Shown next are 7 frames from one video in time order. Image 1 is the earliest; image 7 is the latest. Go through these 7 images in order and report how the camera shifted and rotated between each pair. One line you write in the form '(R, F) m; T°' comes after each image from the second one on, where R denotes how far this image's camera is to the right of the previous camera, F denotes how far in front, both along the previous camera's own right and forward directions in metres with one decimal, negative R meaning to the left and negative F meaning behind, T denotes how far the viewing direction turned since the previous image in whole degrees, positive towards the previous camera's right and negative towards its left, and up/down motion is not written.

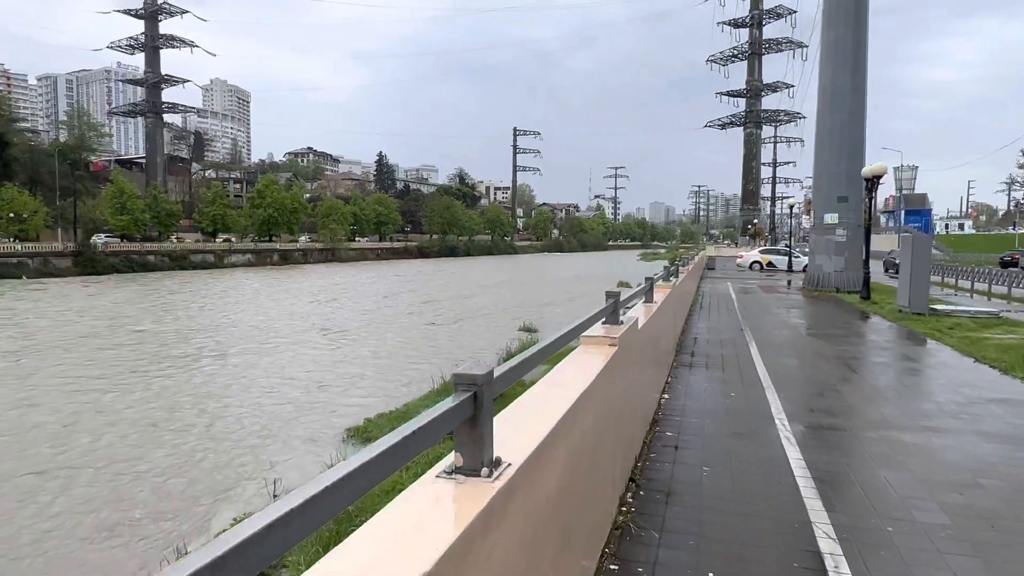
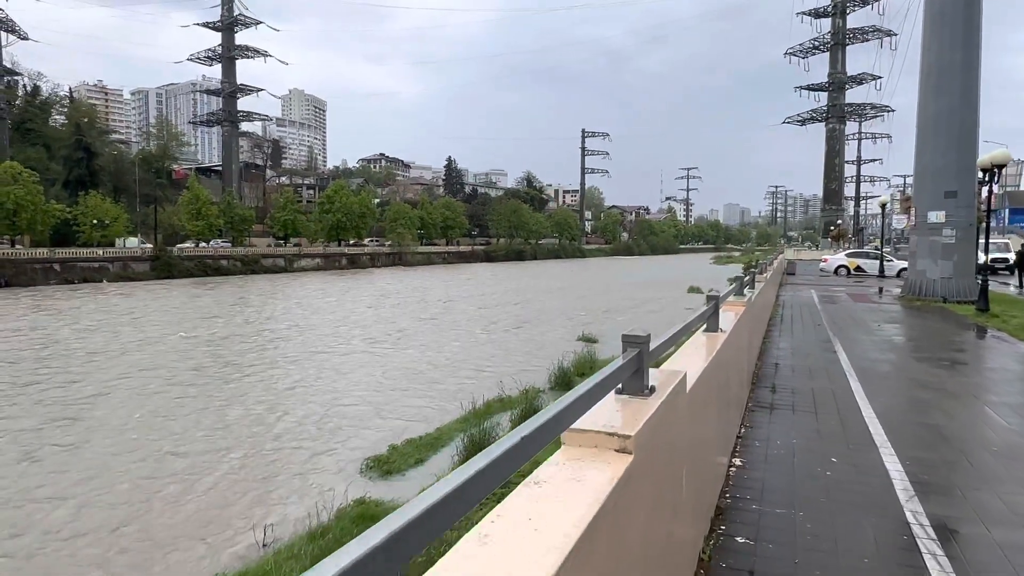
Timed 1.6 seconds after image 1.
(+0.3, +1.3) m; -6°
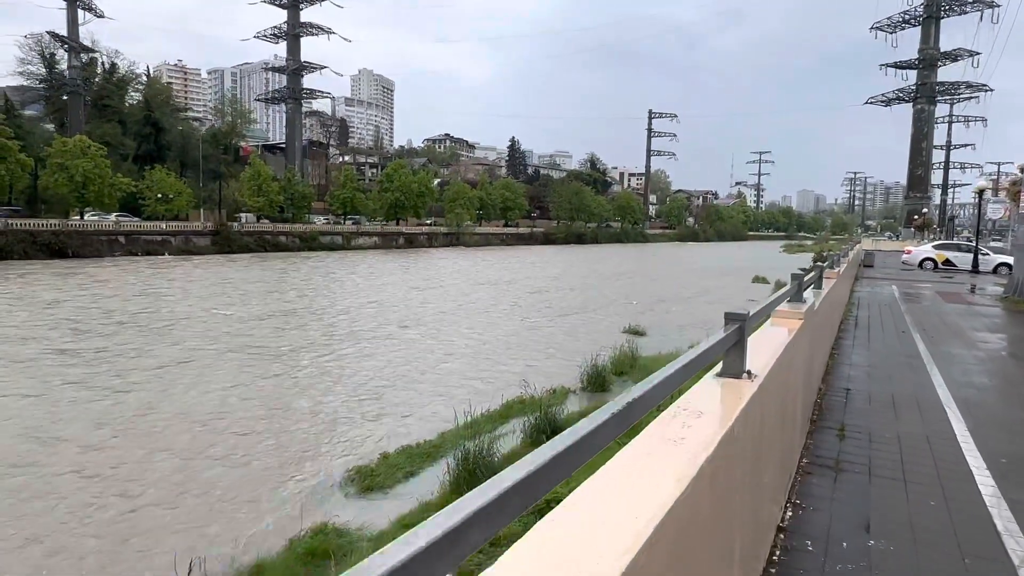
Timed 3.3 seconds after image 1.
(+0.5, +1.3) m; -5°
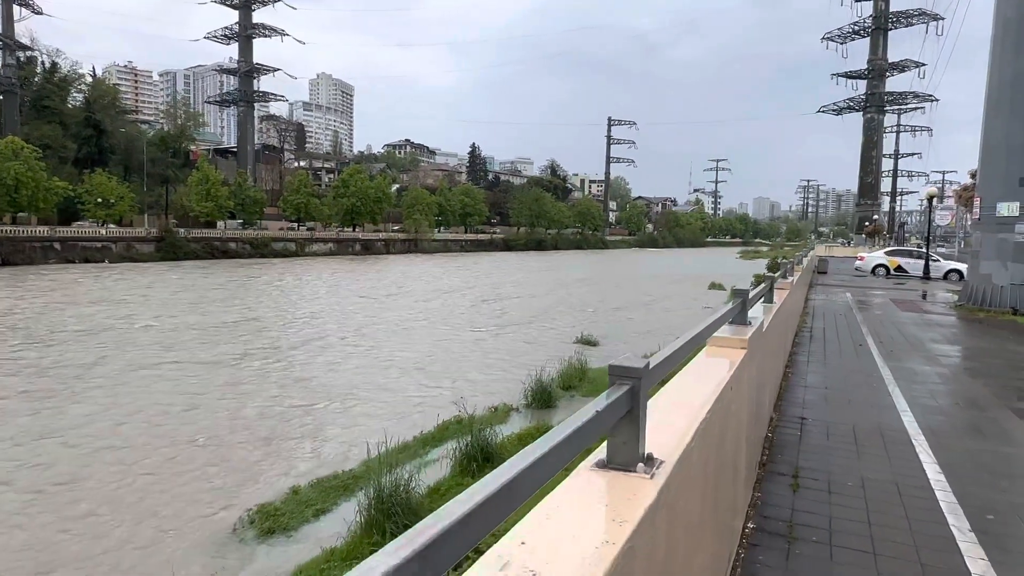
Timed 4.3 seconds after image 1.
(+0.4, +0.7) m; +3°
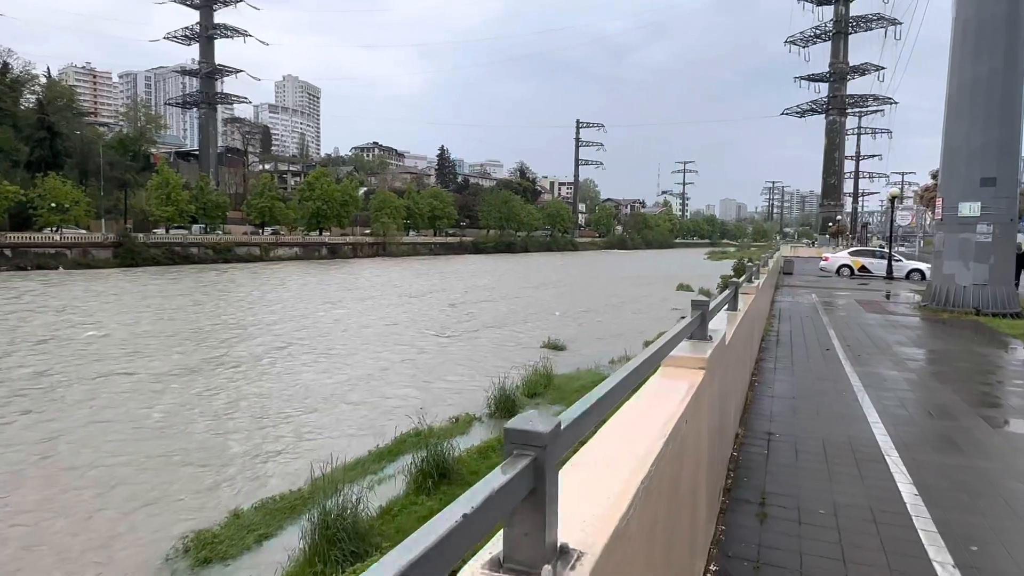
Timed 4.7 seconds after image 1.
(+0.1, +0.3) m; +2°
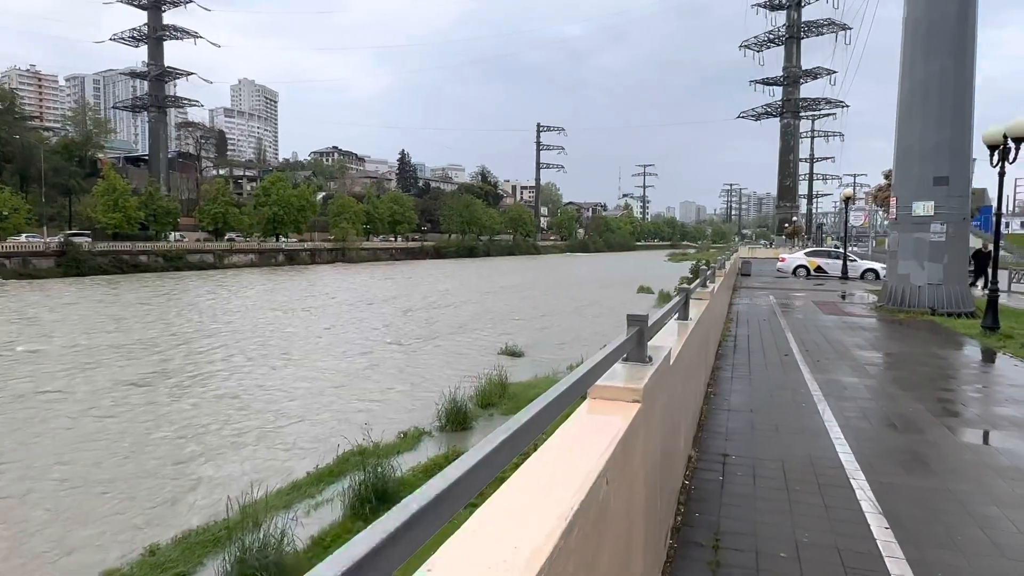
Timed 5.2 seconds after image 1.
(+0.2, +0.4) m; +3°
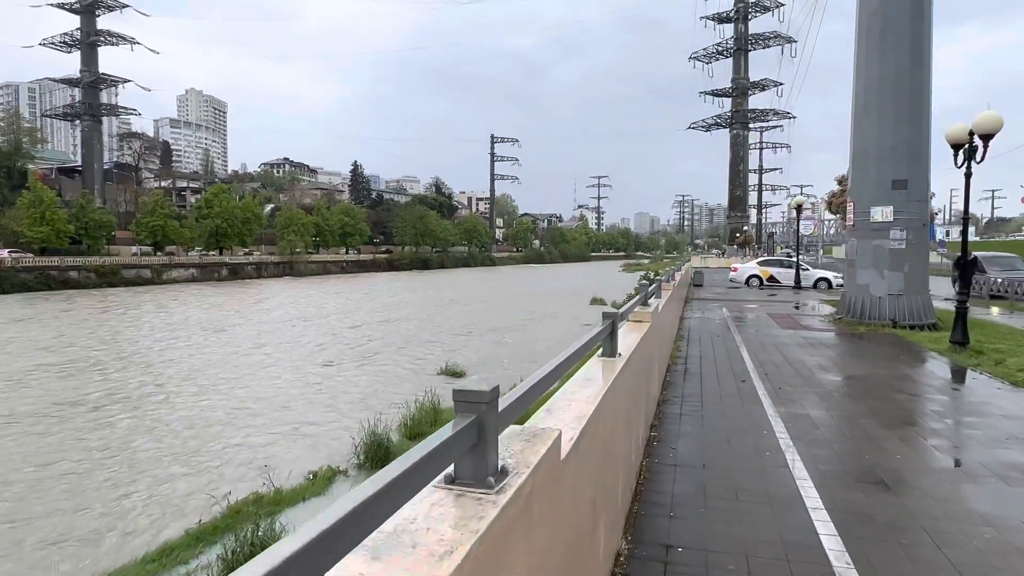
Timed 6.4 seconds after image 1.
(+0.4, +1.0) m; +4°
